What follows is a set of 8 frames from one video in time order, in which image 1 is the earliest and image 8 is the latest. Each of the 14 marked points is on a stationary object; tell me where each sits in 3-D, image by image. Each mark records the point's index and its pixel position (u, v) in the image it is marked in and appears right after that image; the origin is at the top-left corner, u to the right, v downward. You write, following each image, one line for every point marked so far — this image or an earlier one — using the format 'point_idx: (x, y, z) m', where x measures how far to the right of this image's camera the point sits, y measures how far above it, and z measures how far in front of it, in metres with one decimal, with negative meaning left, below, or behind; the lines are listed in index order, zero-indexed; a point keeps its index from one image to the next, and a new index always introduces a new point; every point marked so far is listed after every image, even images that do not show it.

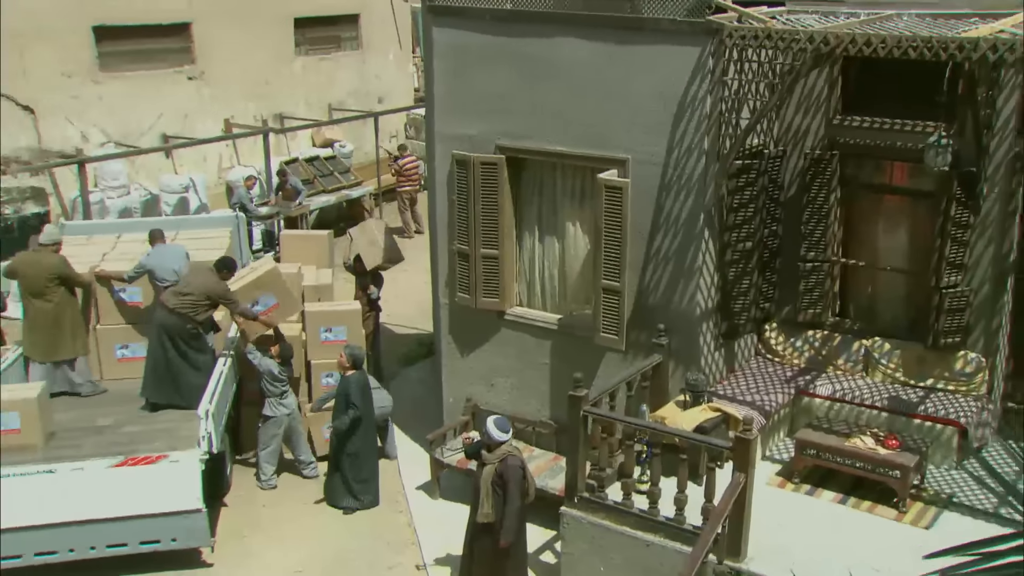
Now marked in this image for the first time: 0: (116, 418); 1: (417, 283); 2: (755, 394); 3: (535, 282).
0: (-3.0, -1.0, +8.2) m
1: (-1.3, +0.1, +15.0) m
2: (+1.6, -0.7, +7.3) m
3: (+0.2, 0.0, +8.2) m
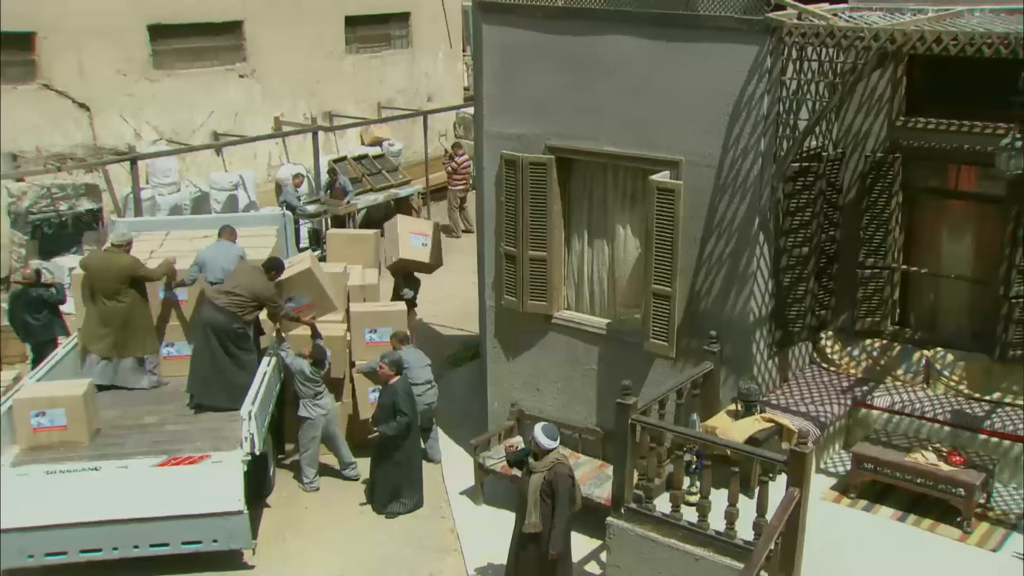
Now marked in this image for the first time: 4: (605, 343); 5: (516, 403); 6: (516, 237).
0: (-2.7, -1.0, +8.2) m
1: (-0.7, +0.1, +14.9) m
2: (+1.9, -0.8, +7.0) m
3: (+0.5, 0.0, +8.0) m
4: (+0.7, -0.4, +7.9) m
5: (0.0, -0.9, +8.6) m
6: (0.0, +0.4, +8.0) m
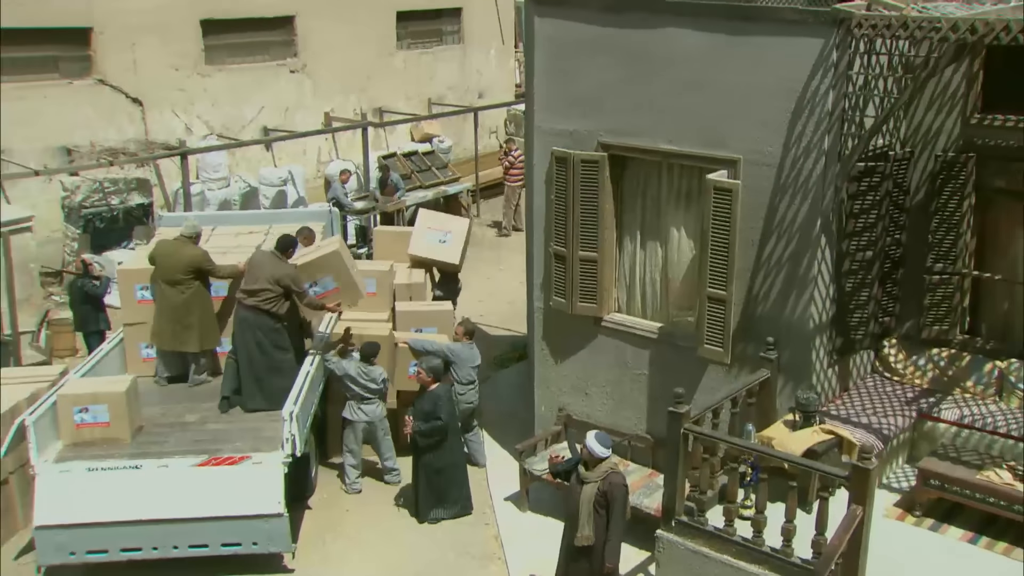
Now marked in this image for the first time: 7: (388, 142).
0: (-2.3, -0.9, +8.1) m
1: (0.0, +0.1, +14.7) m
2: (+2.2, -0.8, +6.7) m
3: (+0.9, 0.0, +7.8) m
4: (+1.0, -0.4, +7.6) m
5: (+0.4, -0.9, +8.4) m
6: (+0.4, +0.4, +7.8) m
7: (-2.1, +2.4, +18.1) m
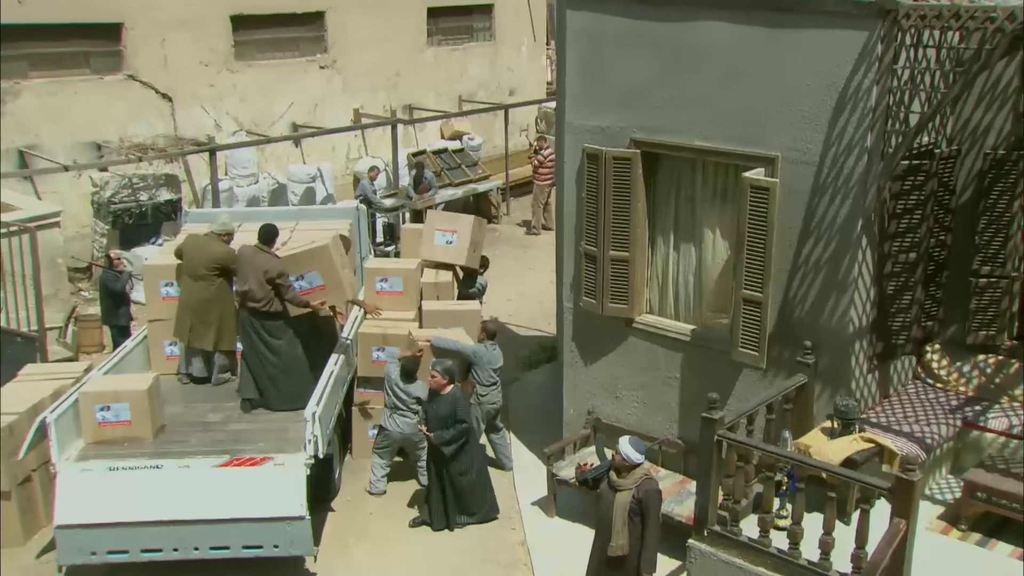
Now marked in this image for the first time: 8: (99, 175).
0: (-2.1, -0.9, +8.0) m
1: (+0.4, +0.1, +14.5) m
2: (+2.4, -0.8, +6.5) m
3: (+1.1, 0.0, +7.5) m
4: (+1.2, -0.4, +7.4) m
5: (+0.6, -0.9, +8.2) m
6: (+0.6, +0.4, +7.6) m
7: (-1.6, +2.5, +18.0) m
8: (-5.2, +1.4, +13.6) m
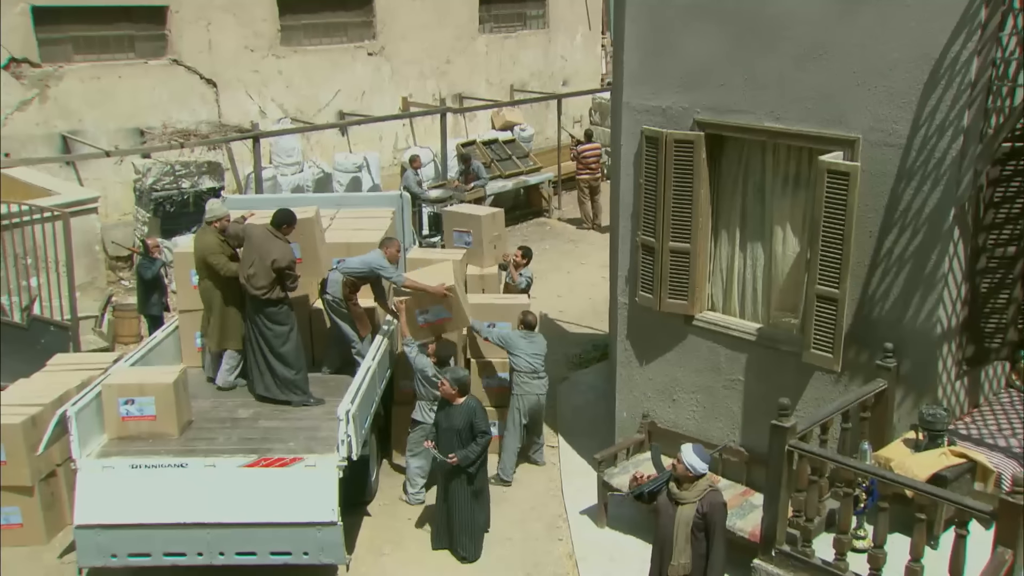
0: (-1.8, -0.8, +7.5) m
1: (+1.1, +0.1, +13.9) m
2: (+2.6, -0.8, +5.8) m
3: (+1.4, 0.0, +6.9) m
4: (+1.5, -0.4, +6.8) m
5: (+0.9, -0.9, +7.6) m
6: (+0.9, +0.4, +7.0) m
7: (-0.7, +2.6, +17.5) m
8: (-4.5, +1.5, +13.3) m
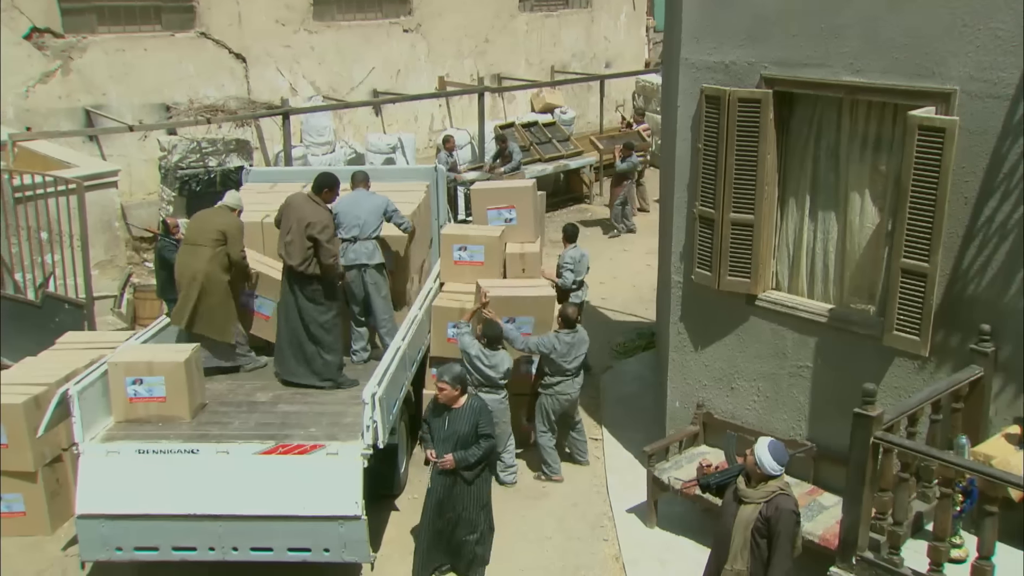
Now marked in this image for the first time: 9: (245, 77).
0: (-1.5, -0.7, +6.9) m
1: (+1.5, +0.3, +13.3) m
2: (+2.9, -0.7, +5.1) m
3: (+1.7, +0.2, +6.2) m
4: (+1.8, -0.3, +6.1) m
5: (+1.2, -0.7, +6.9) m
6: (+1.2, +0.5, +6.3) m
7: (-0.1, +2.7, +16.8) m
8: (-4.1, +1.8, +12.8) m
9: (-3.4, +2.7, +13.7) m
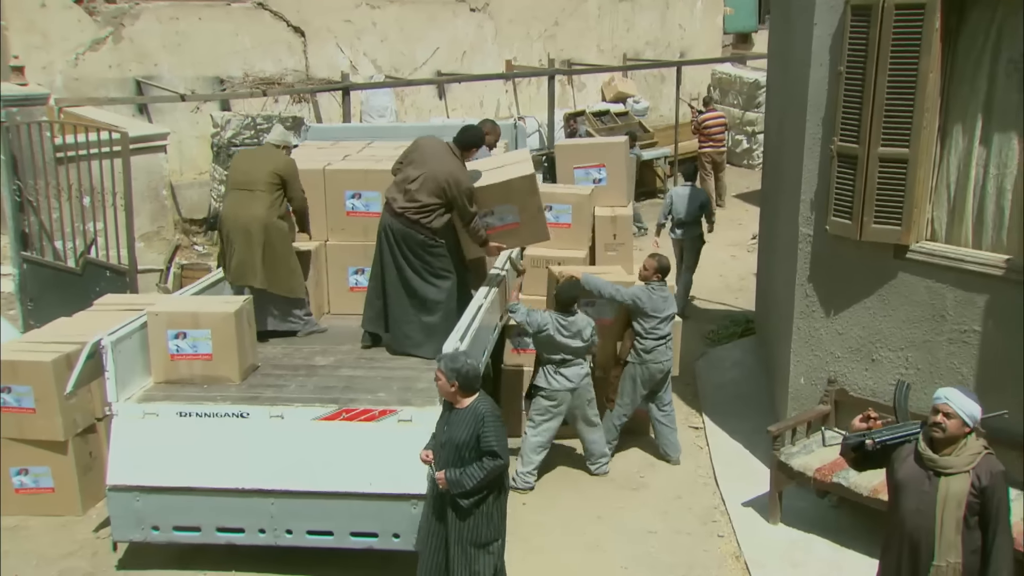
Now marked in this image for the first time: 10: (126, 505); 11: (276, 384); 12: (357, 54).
0: (-1.0, -0.4, +6.0) m
1: (+2.4, +0.4, +12.2) m
2: (+3.3, -0.4, +4.0) m
3: (+2.2, +0.4, +5.2) m
4: (+2.3, 0.0, +5.1) m
5: (+1.7, -0.5, +5.9) m
6: (+1.7, +0.8, +5.3) m
7: (+0.9, +2.8, +15.9) m
8: (-3.2, +1.9, +12.0) m
9: (-2.5, +2.8, +13.0) m
10: (-1.9, -1.0, +5.1) m
11: (-1.2, -0.5, +5.6) m
12: (-1.9, +2.9, +13.4) m
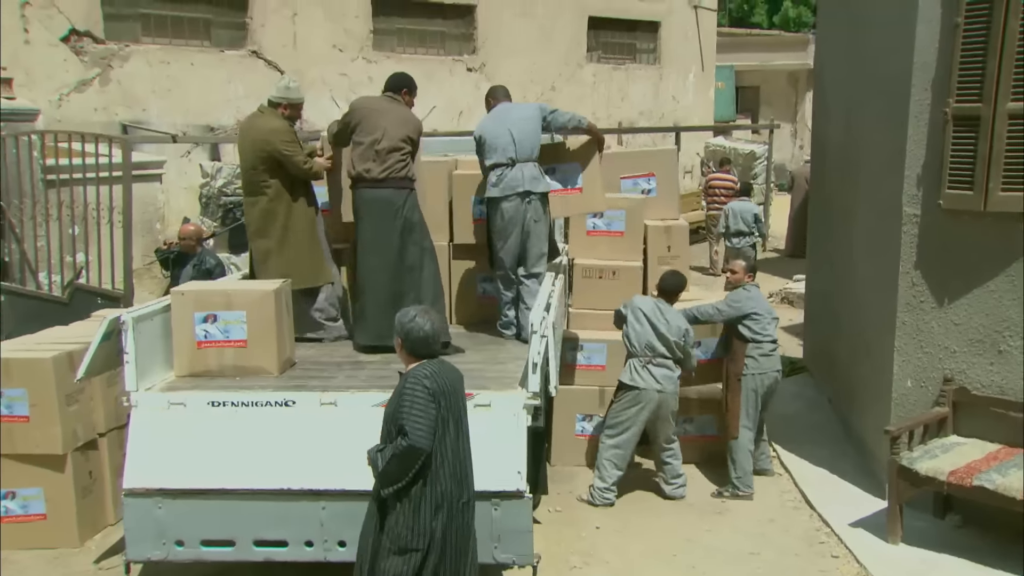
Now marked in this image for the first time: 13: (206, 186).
0: (-0.6, -0.3, +5.2) m
1: (+2.4, -0.2, +11.6) m
2: (+3.8, -0.1, +3.4) m
3: (+2.6, +0.5, +4.6) m
4: (+2.7, +0.2, +4.5) m
5: (+2.1, -0.4, +5.2) m
6: (+2.1, +0.9, +4.8) m
7: (+0.8, +1.7, +15.5) m
8: (-3.1, +1.3, +11.3) m
9: (-2.4, +2.1, +12.4) m
10: (-1.5, -0.9, +4.2) m
11: (-0.8, -0.4, +4.8) m
12: (-1.9, +2.1, +12.9) m
13: (-3.2, +1.1, +11.3) m
